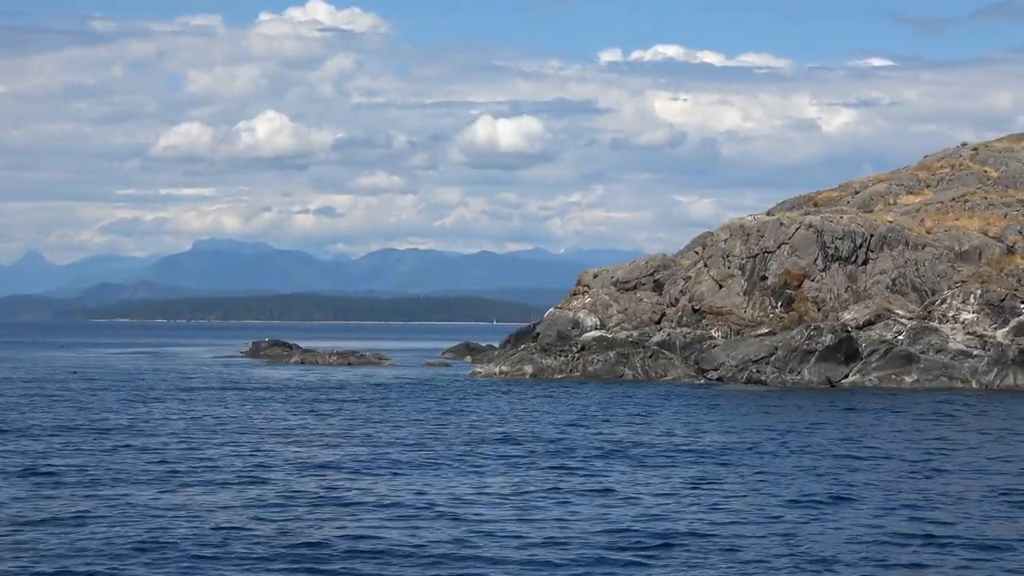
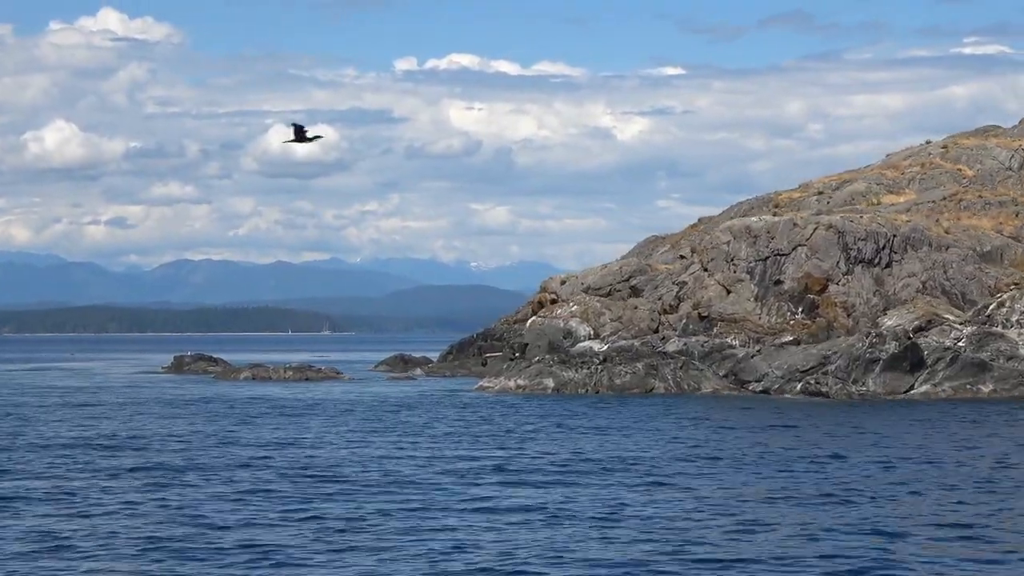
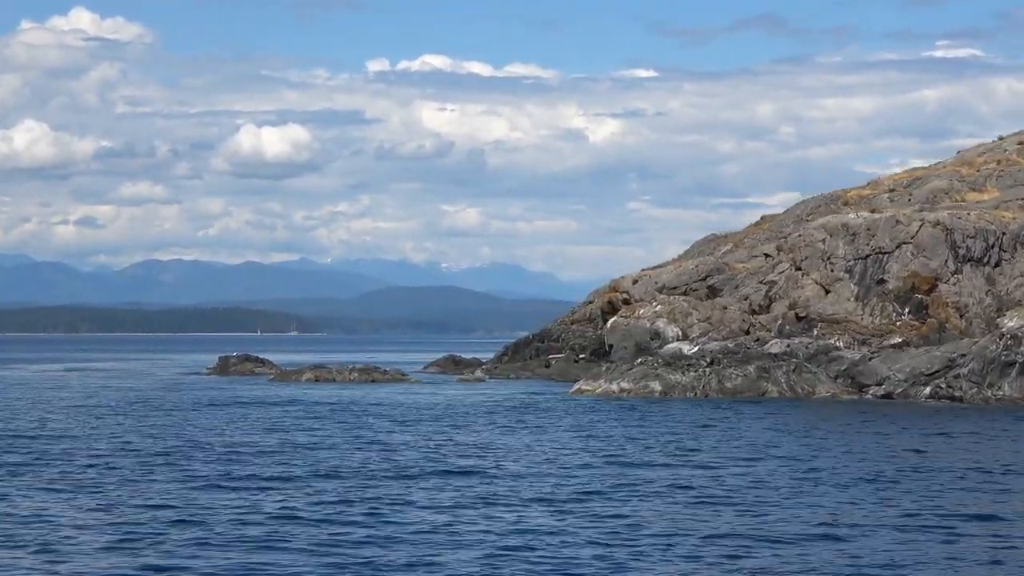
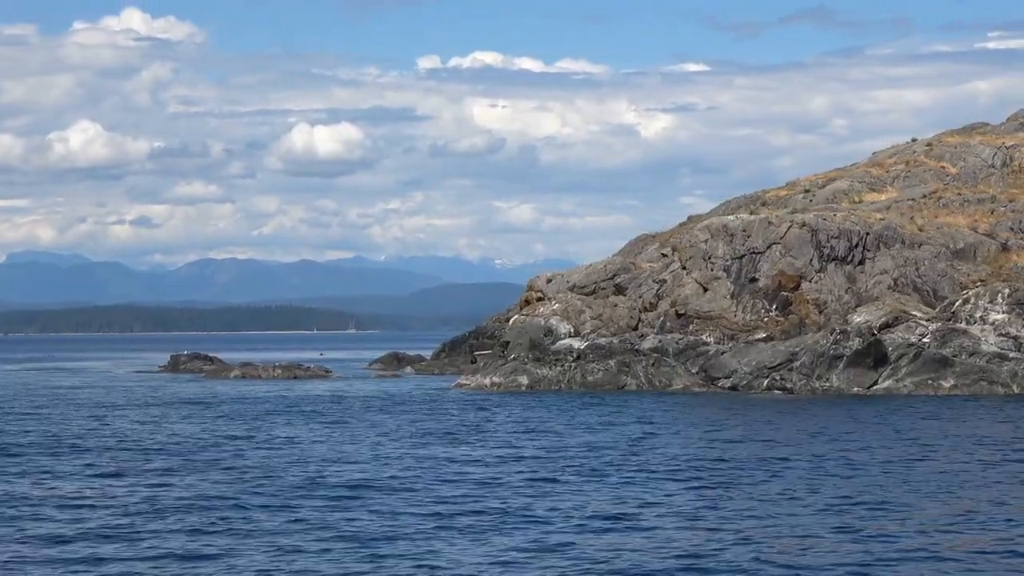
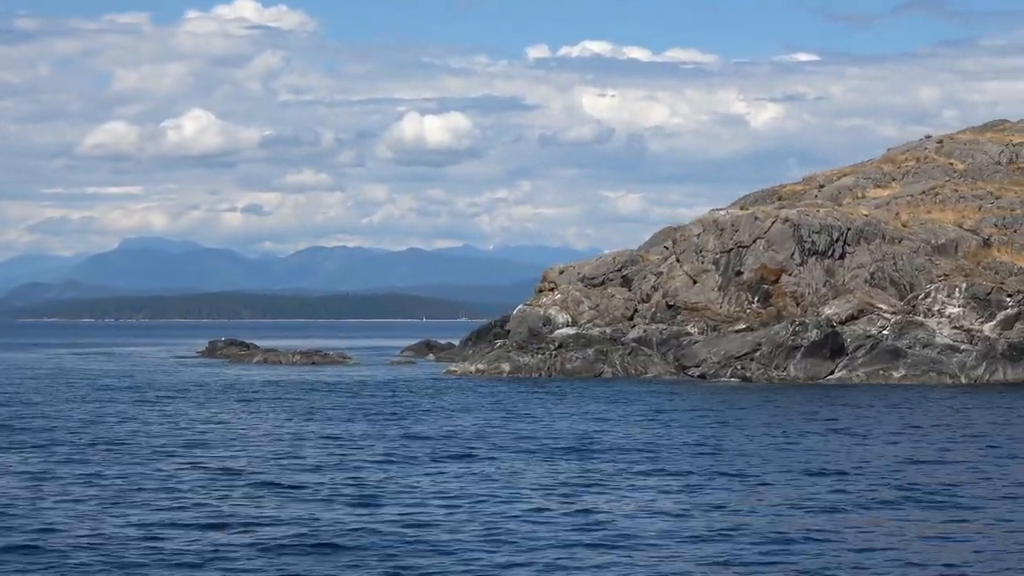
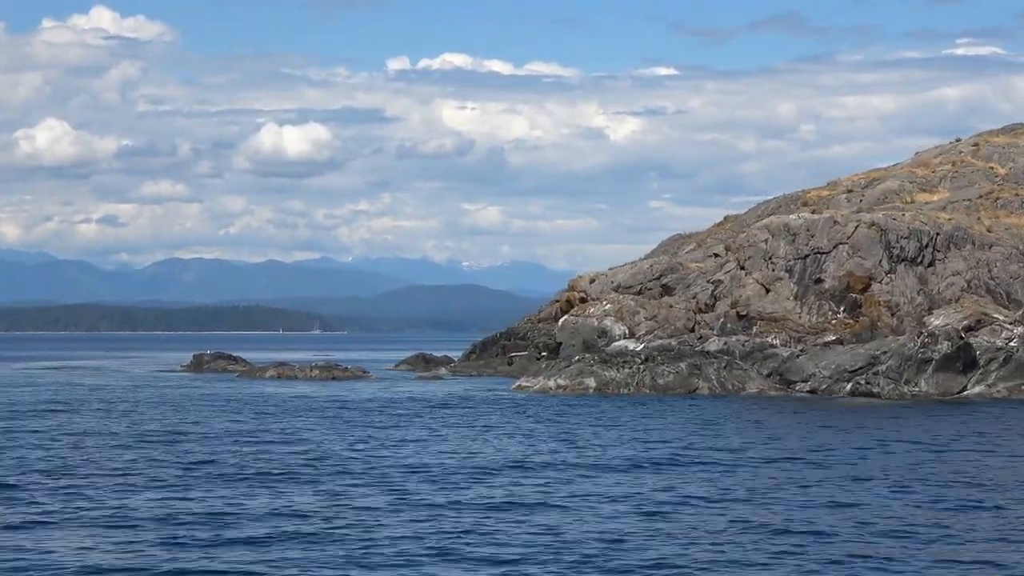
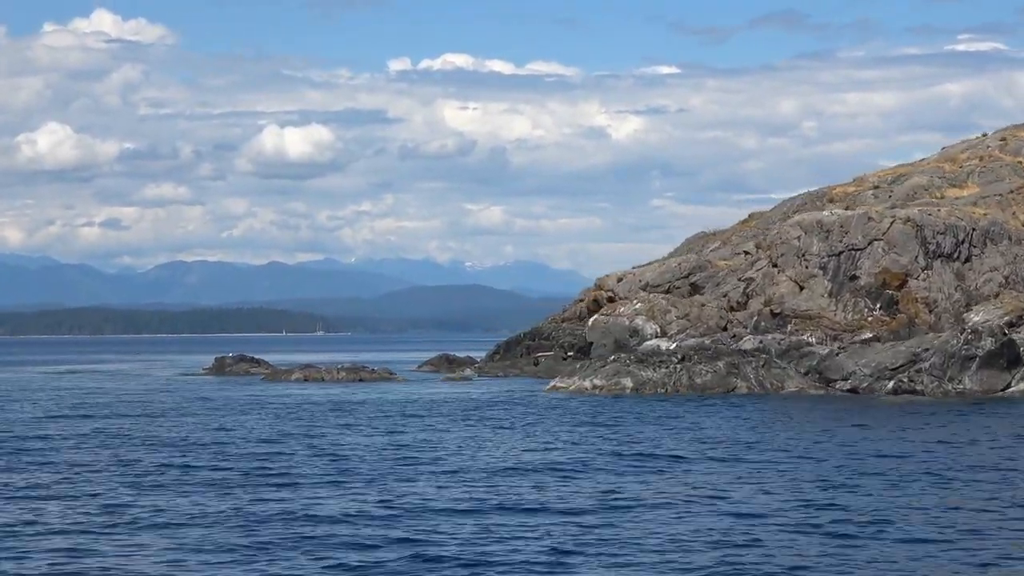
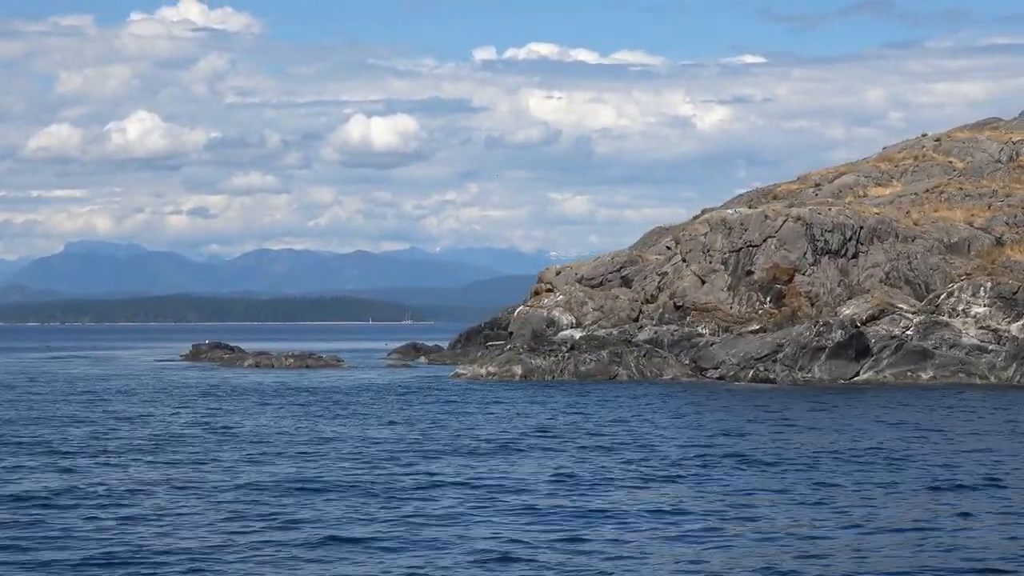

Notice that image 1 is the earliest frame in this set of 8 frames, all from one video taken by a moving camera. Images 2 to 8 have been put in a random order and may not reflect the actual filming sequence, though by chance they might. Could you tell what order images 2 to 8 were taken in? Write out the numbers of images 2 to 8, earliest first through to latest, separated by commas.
5, 8, 4, 2, 6, 7, 3
